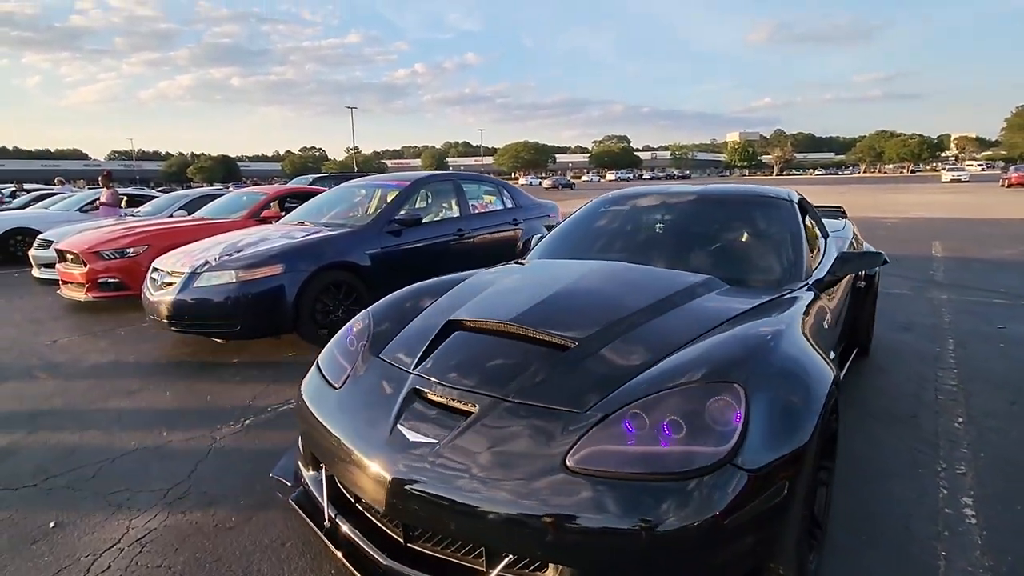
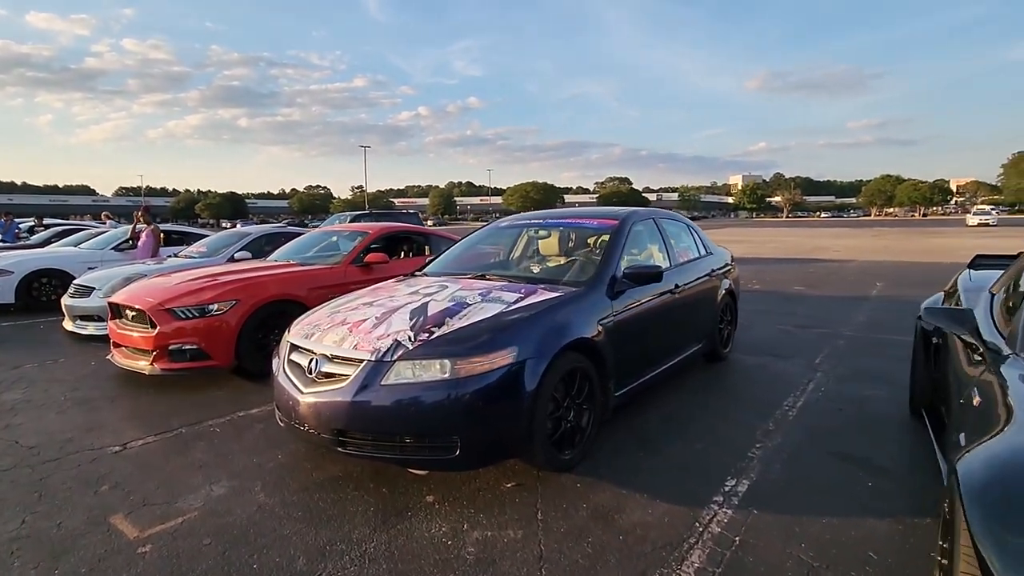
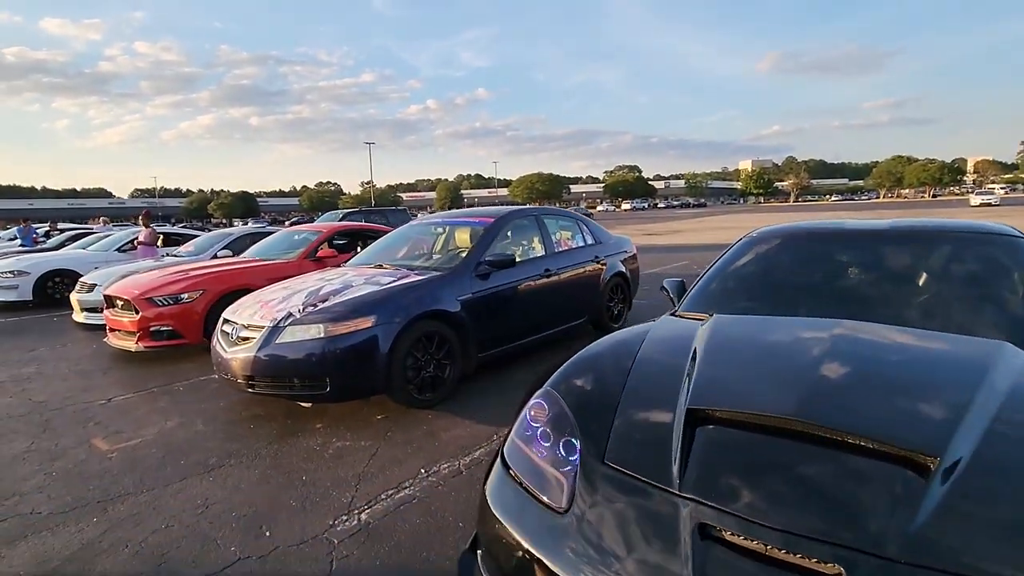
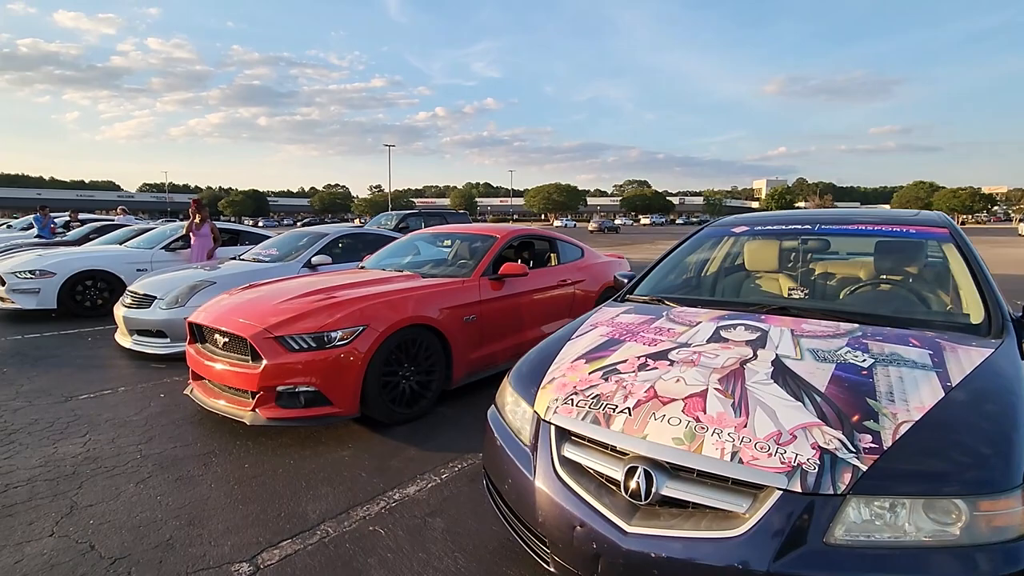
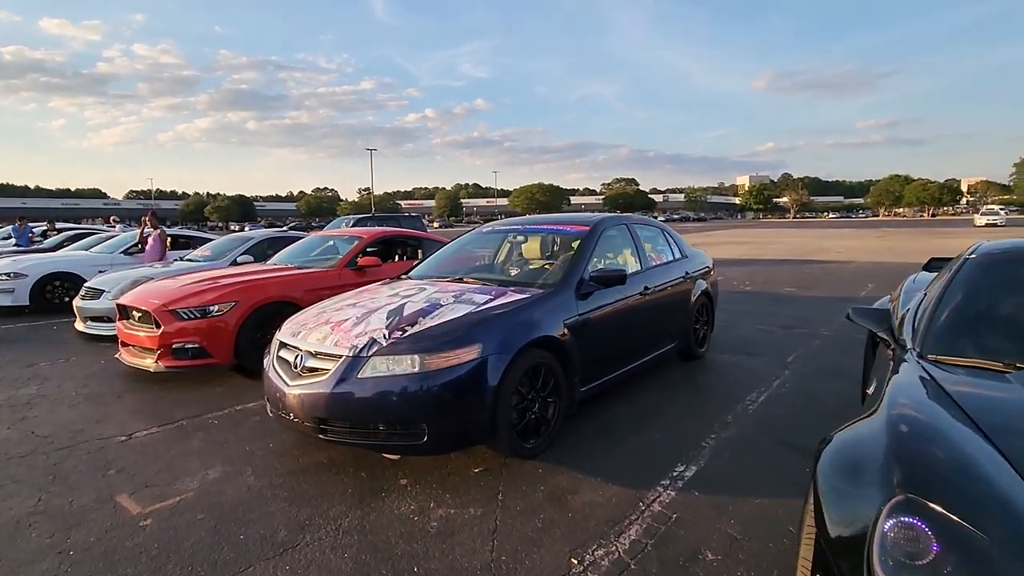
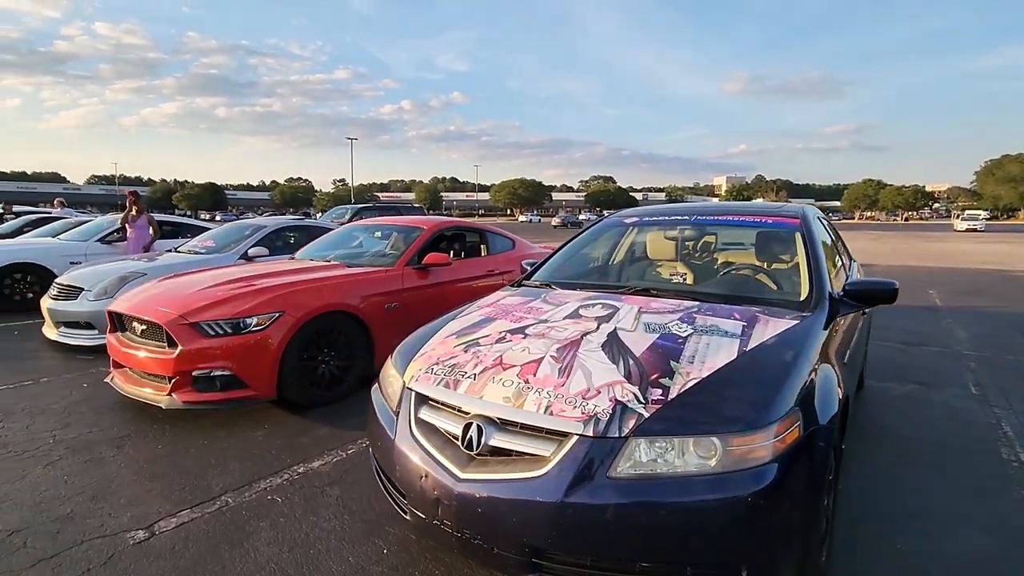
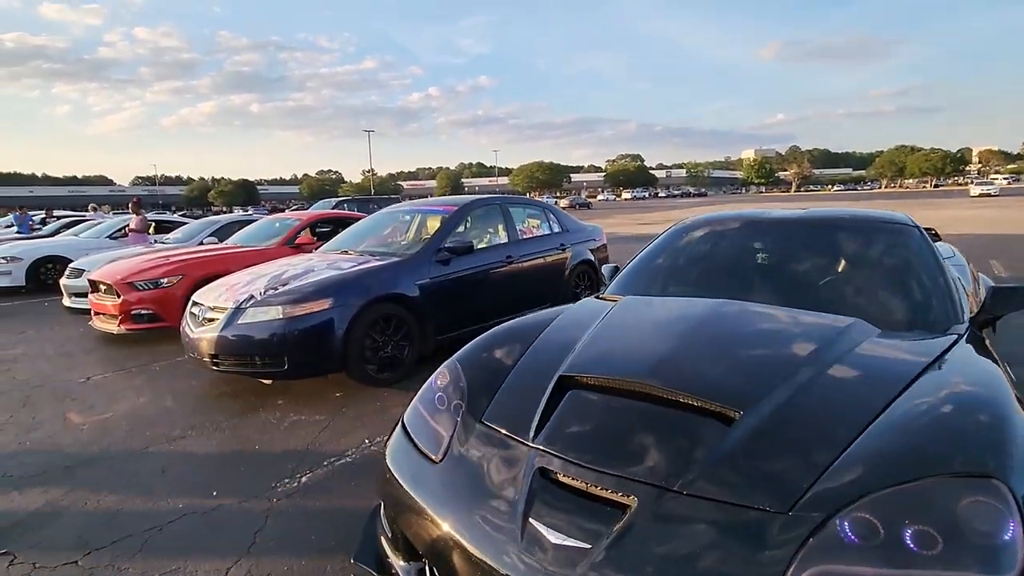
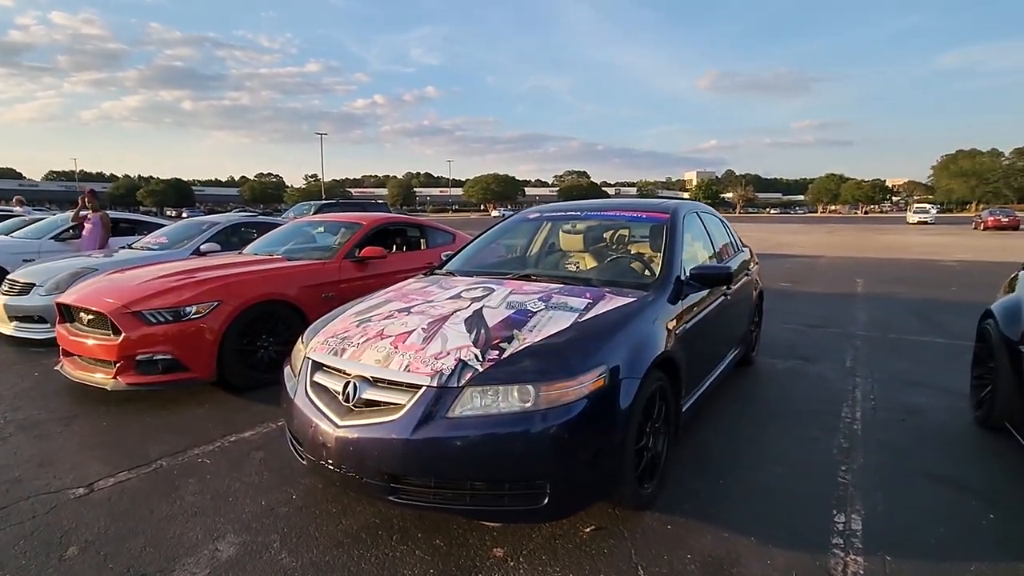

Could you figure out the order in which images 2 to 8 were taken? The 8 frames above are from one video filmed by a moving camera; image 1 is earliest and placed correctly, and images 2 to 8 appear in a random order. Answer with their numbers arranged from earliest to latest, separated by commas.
7, 3, 5, 2, 8, 6, 4
